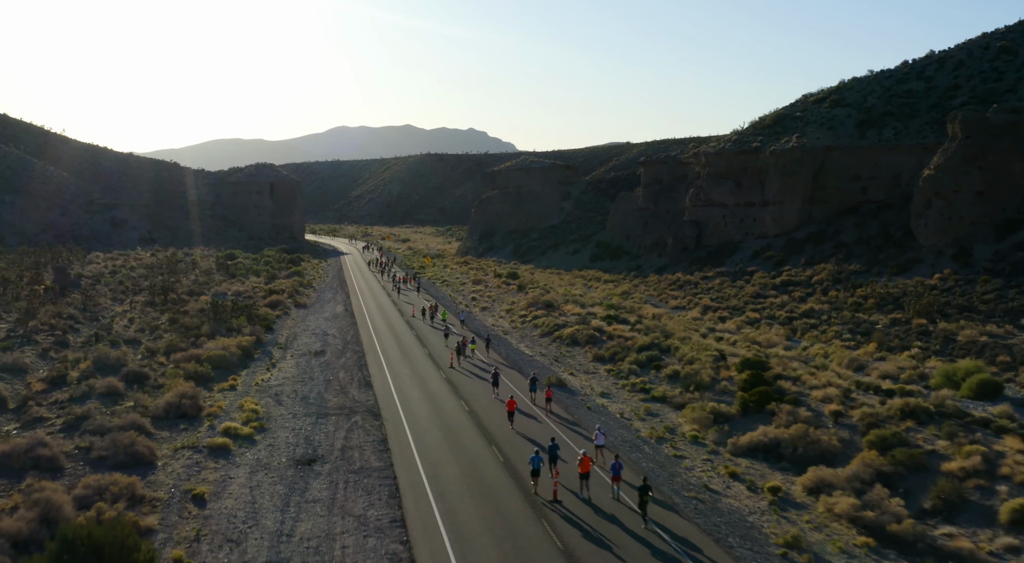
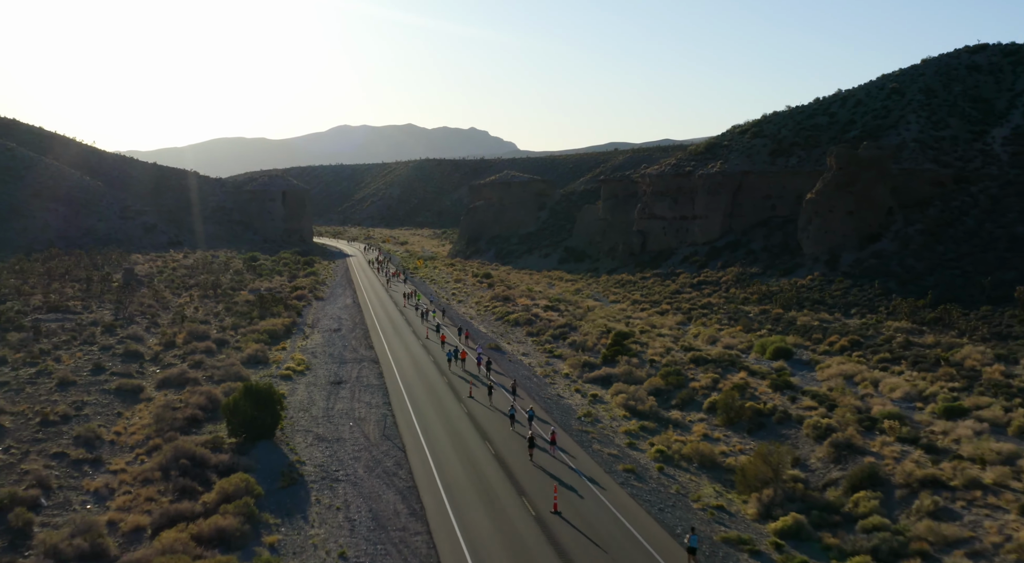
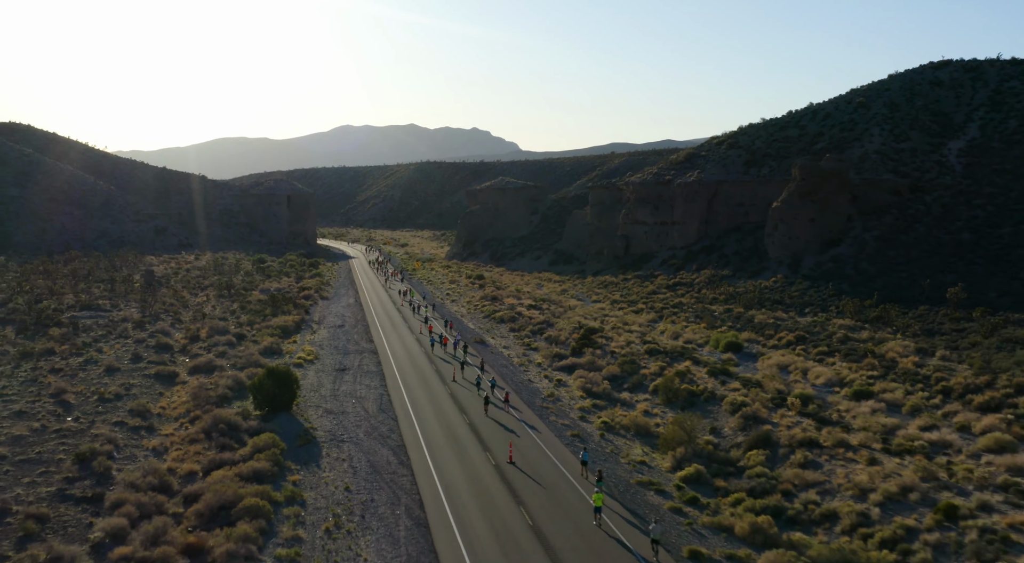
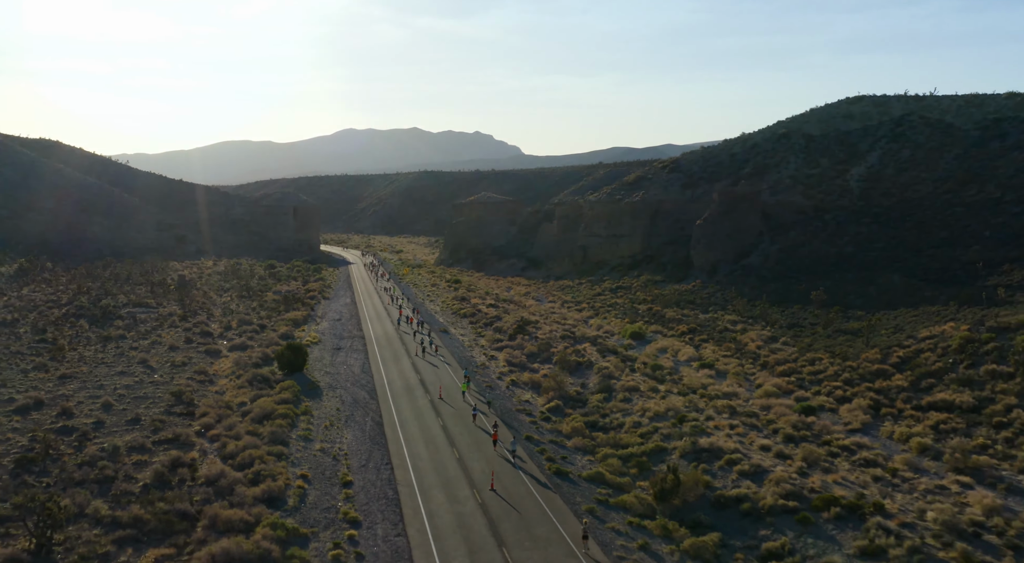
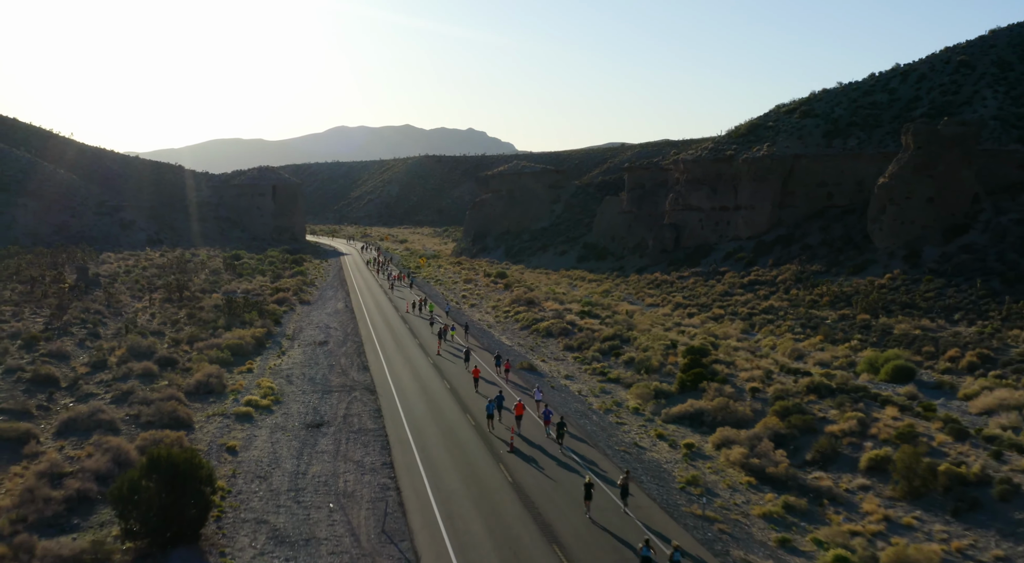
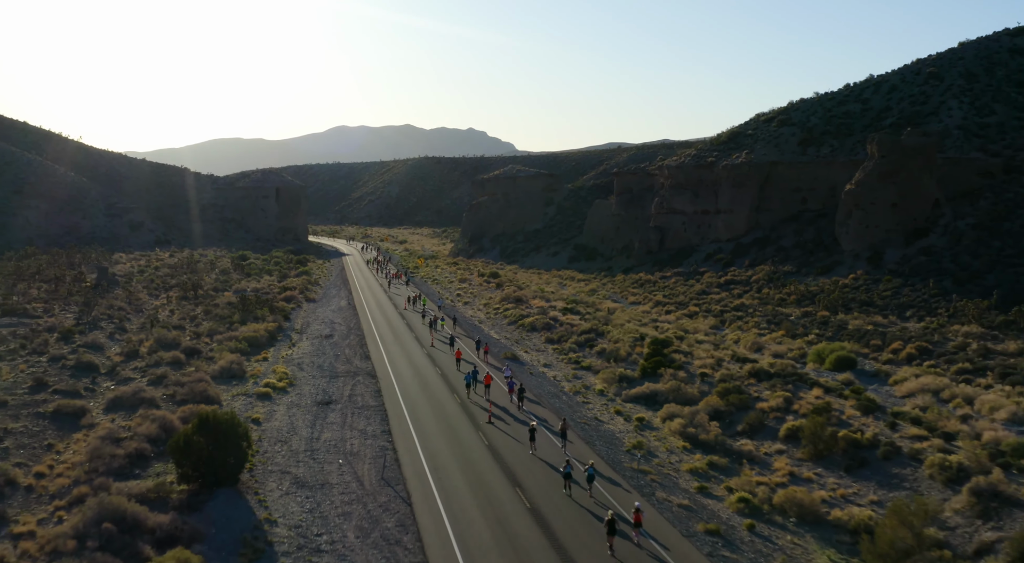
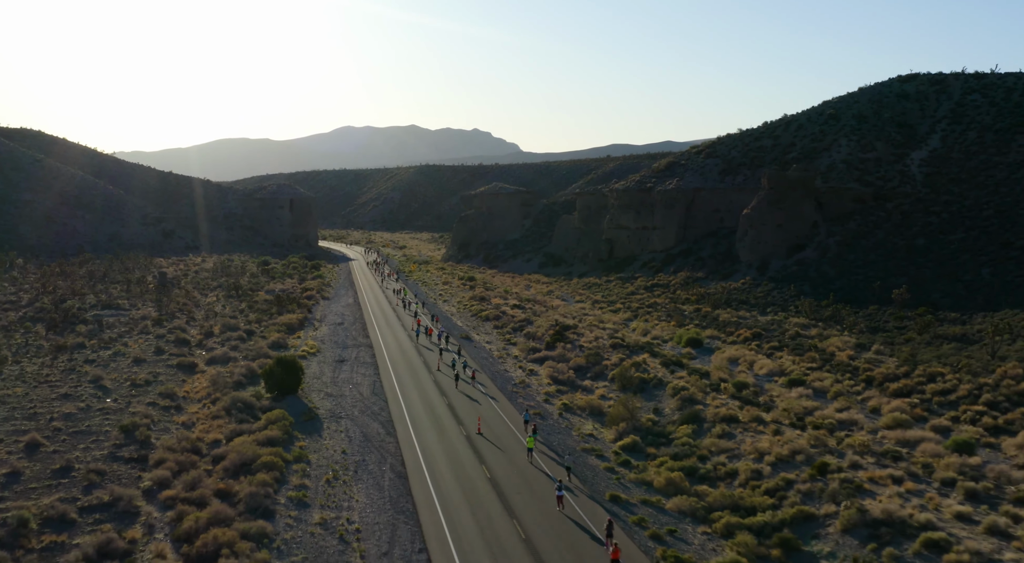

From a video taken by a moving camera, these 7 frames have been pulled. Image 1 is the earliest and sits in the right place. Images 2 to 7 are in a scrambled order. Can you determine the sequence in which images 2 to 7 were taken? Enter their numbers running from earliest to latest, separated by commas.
5, 6, 2, 3, 7, 4
